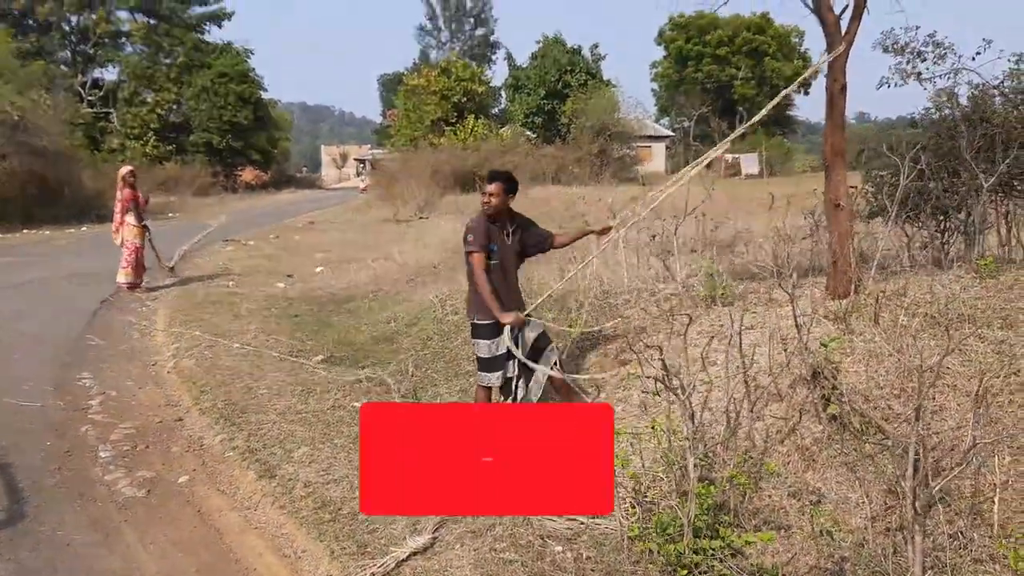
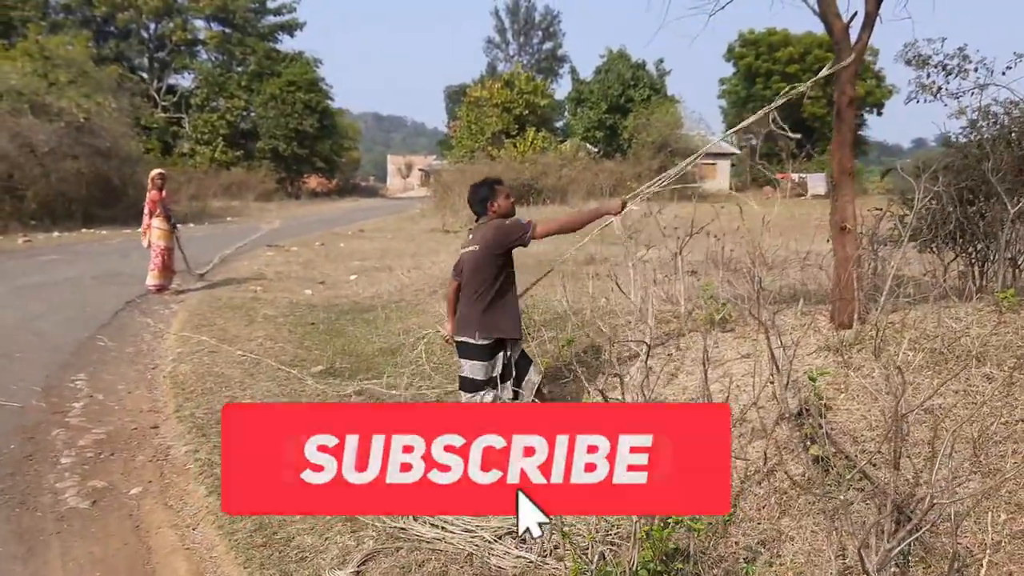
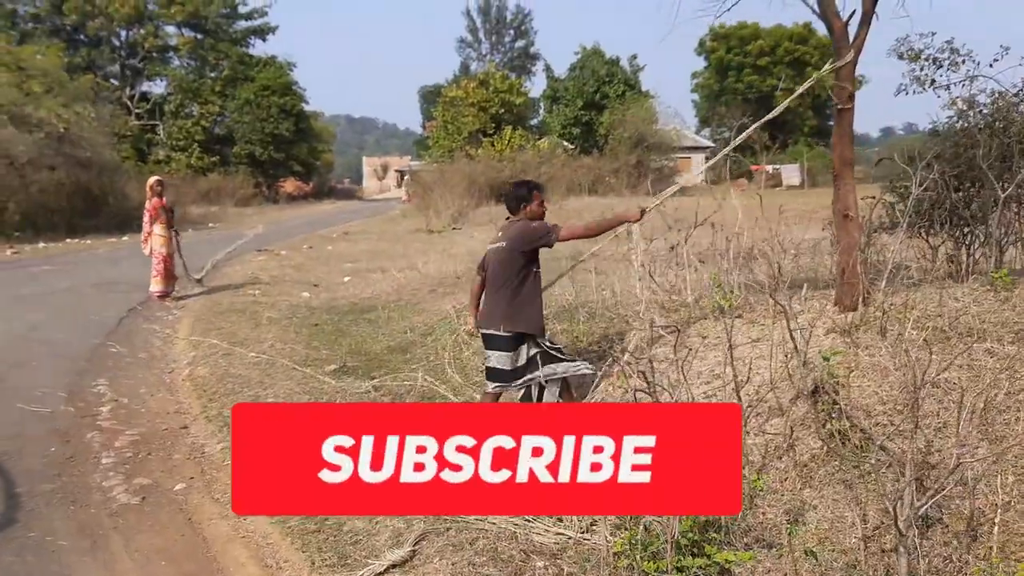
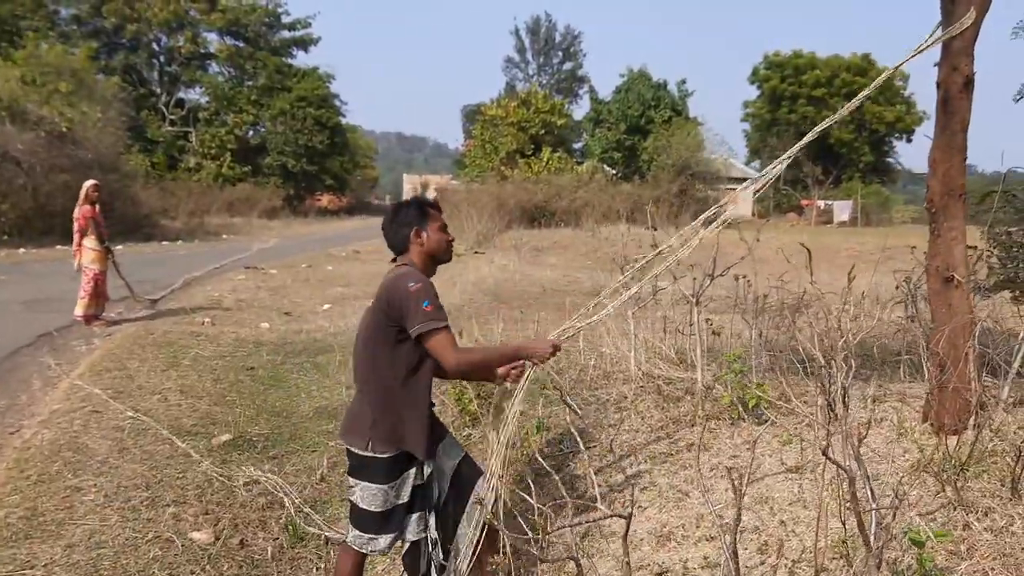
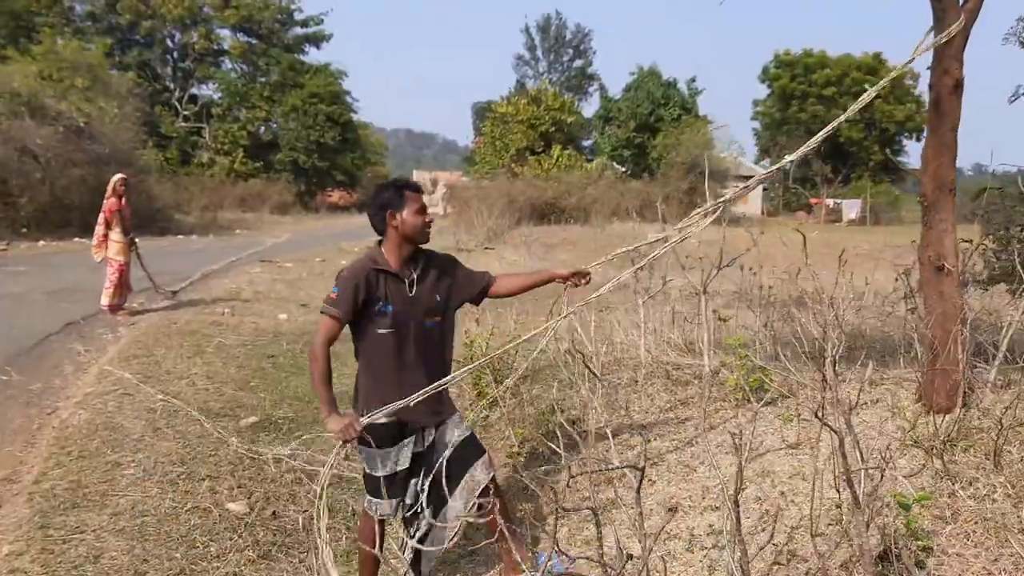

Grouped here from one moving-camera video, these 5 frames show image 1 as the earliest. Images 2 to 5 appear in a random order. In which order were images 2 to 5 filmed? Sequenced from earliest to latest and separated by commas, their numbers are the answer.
3, 2, 5, 4
